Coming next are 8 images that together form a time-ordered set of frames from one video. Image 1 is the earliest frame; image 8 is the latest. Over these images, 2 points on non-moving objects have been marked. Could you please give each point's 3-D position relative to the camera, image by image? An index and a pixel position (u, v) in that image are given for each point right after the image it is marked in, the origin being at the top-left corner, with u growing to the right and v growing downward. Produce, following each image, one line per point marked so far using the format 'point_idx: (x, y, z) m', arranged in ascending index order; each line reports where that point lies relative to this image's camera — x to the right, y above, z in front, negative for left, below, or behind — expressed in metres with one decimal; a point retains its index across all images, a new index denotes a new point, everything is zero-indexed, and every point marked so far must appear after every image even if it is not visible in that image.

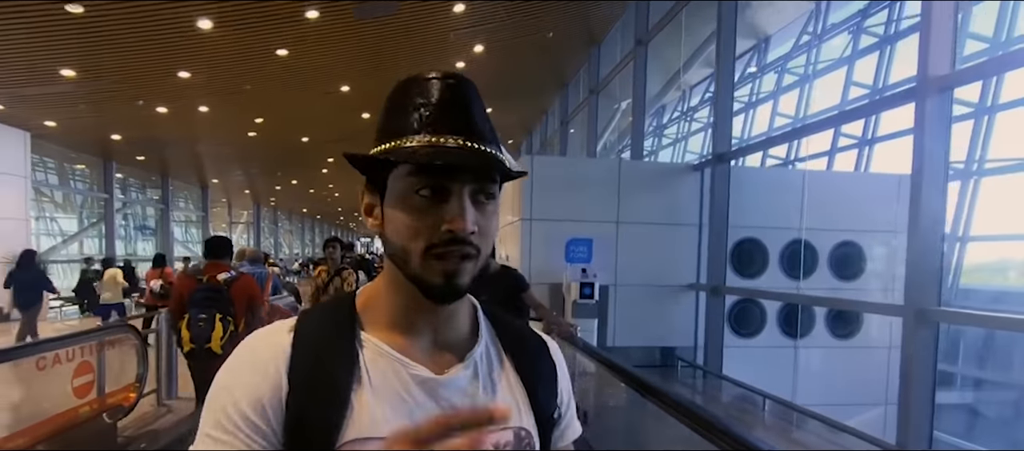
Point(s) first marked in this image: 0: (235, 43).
0: (-3.4, +2.2, +6.8) m
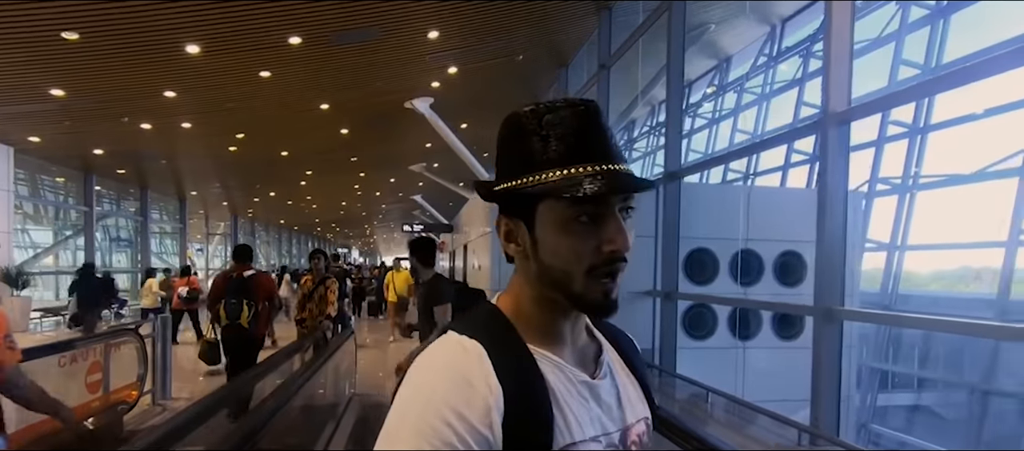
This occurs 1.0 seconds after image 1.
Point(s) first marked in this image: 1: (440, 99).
0: (-3.8, +2.0, +7.0) m
1: (-1.4, +2.4, +10.4) m
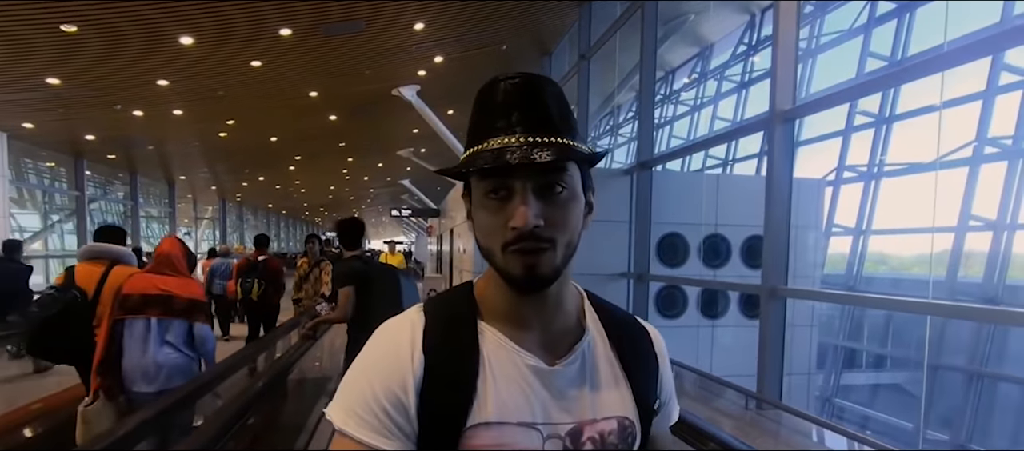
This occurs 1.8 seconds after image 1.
0: (-4.0, +2.2, +7.1) m
1: (-1.7, +2.7, +10.5) m
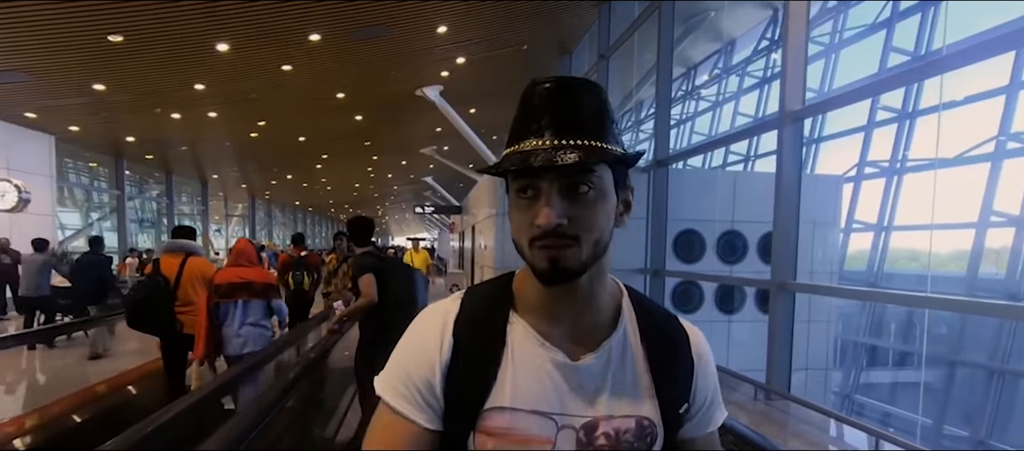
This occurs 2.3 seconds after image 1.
0: (-3.7, +2.3, +7.4) m
1: (-1.3, +2.8, +10.7) m
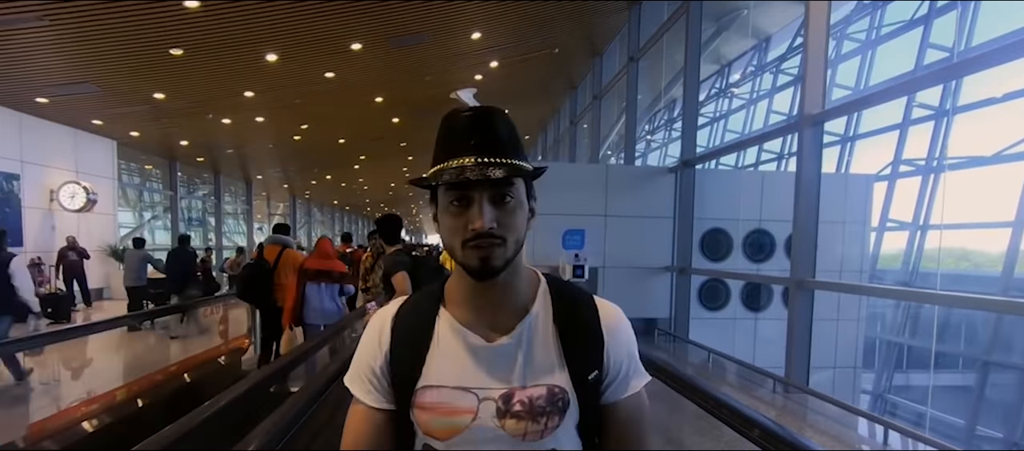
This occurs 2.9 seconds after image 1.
0: (-3.2, +2.3, +7.8) m
1: (-0.6, +2.8, +11.0) m
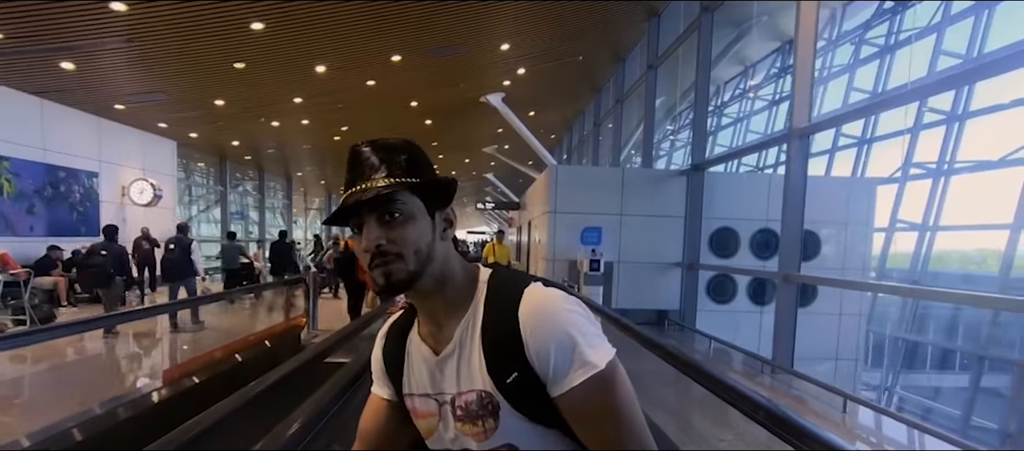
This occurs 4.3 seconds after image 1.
0: (-2.8, +2.4, +8.5) m
1: (0.0, +2.9, +11.5) m
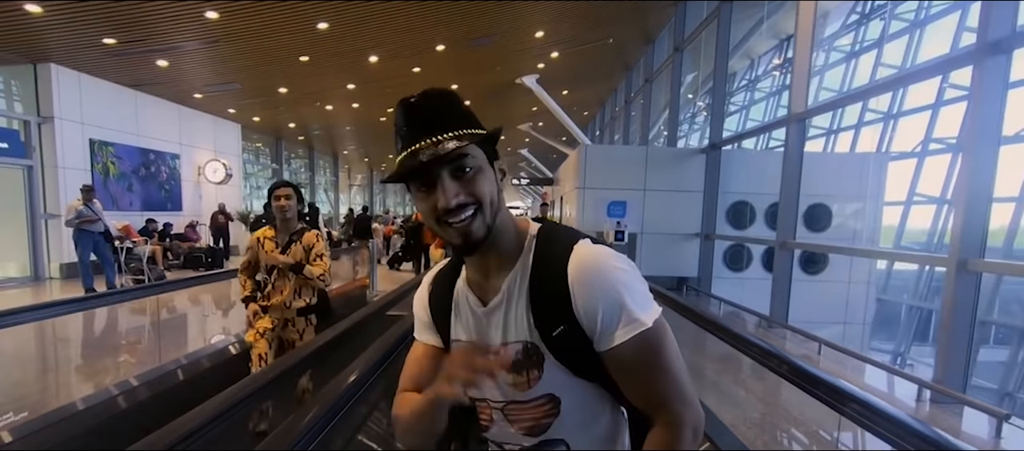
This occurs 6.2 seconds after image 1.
0: (-2.2, +2.8, +9.1) m
1: (+0.7, +3.5, +11.9) m
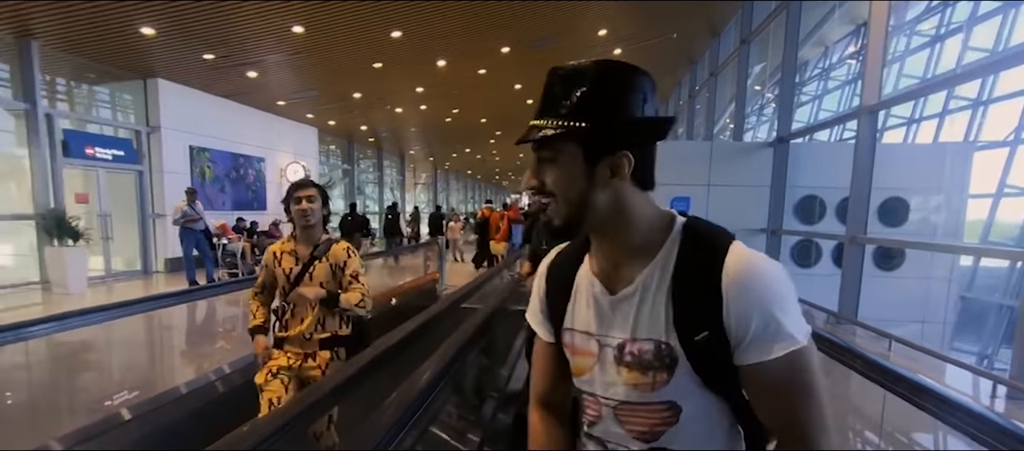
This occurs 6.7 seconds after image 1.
0: (-1.2, +2.9, +9.5) m
1: (+2.1, +3.6, +11.9) m
